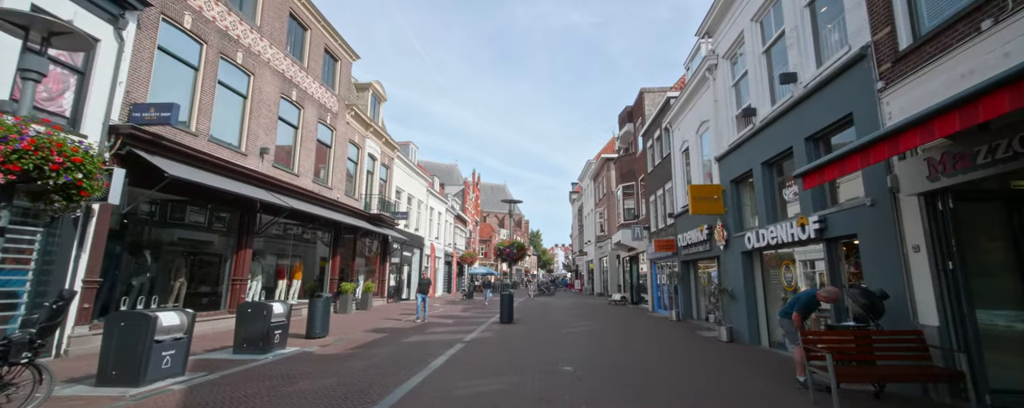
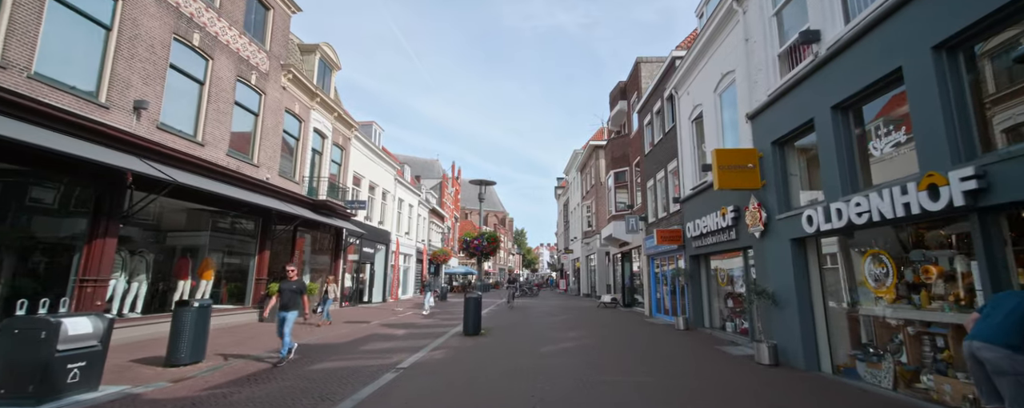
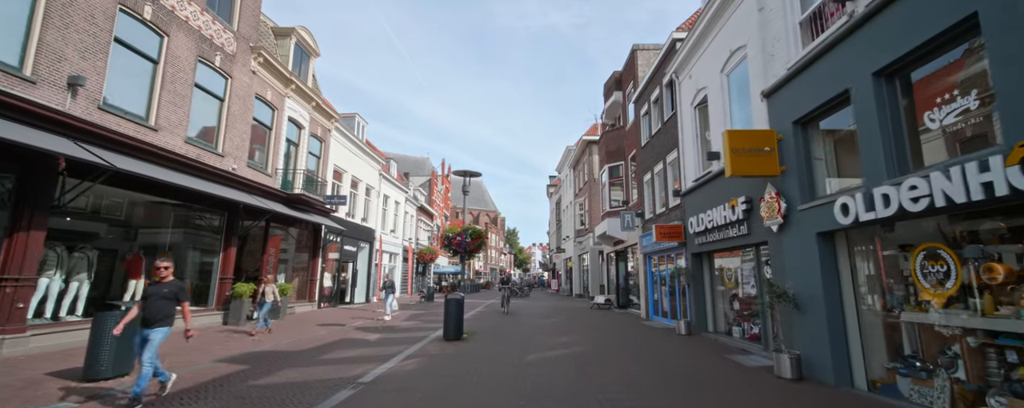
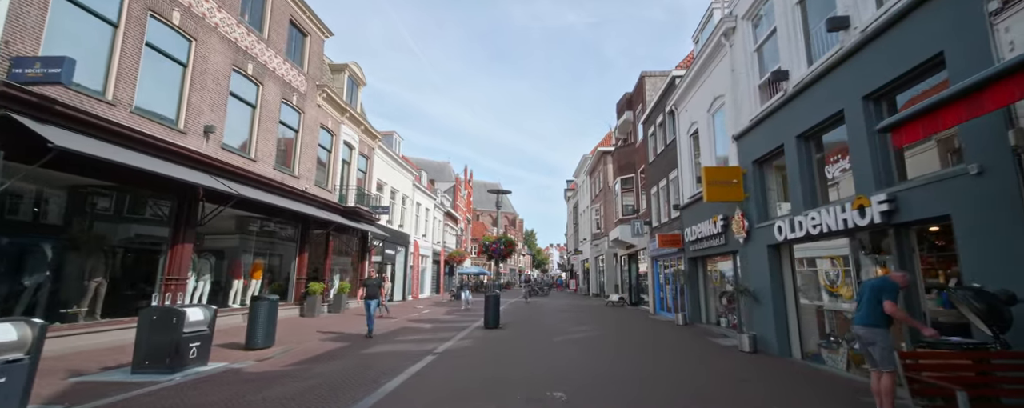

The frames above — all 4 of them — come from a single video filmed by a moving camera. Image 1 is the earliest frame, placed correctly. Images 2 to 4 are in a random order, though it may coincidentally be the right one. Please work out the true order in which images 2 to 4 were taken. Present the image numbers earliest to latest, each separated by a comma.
4, 2, 3
